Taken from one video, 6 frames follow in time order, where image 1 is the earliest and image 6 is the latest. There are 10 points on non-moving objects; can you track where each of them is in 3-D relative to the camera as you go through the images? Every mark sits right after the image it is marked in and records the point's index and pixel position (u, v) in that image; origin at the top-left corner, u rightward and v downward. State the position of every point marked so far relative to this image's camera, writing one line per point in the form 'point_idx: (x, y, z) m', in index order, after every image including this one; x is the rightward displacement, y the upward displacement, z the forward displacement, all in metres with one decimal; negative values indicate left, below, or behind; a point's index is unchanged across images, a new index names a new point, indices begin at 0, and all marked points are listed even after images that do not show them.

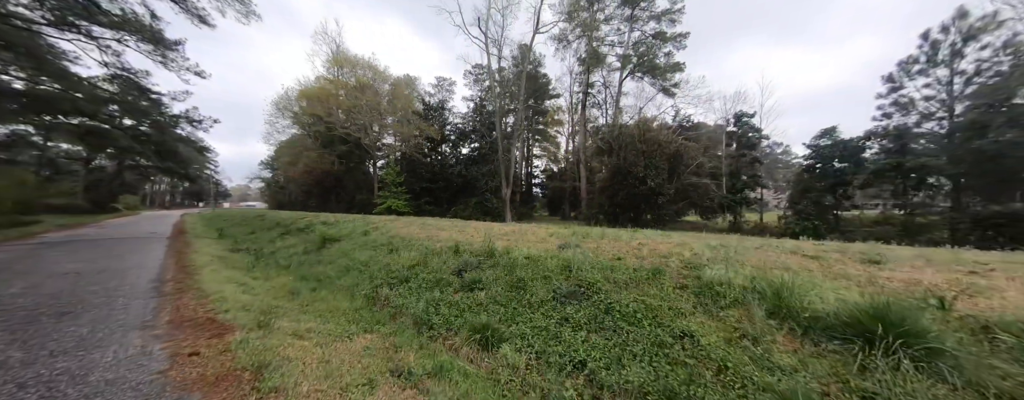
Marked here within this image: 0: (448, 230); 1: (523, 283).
0: (-1.9, -0.9, +8.1) m
1: (+0.2, -1.4, +4.3) m
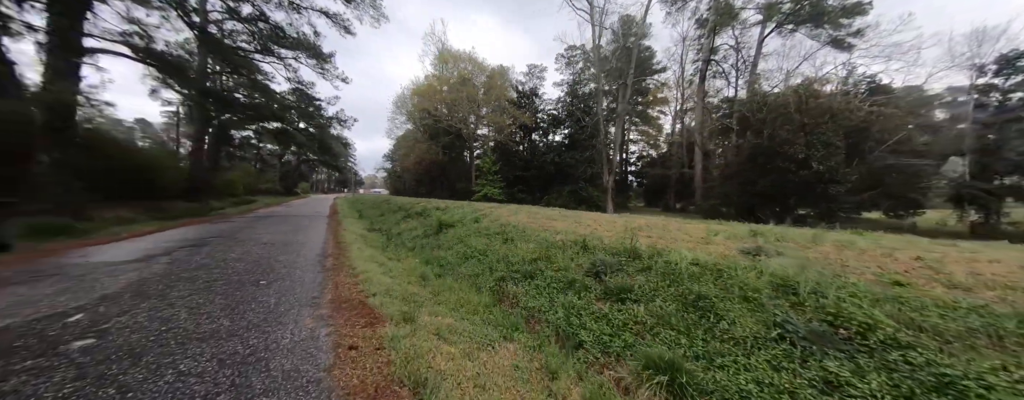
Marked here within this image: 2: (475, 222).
0: (+1.4, -0.5, +7.2) m
1: (+2.2, -1.2, +3.1) m
2: (-1.1, -0.7, +7.8) m
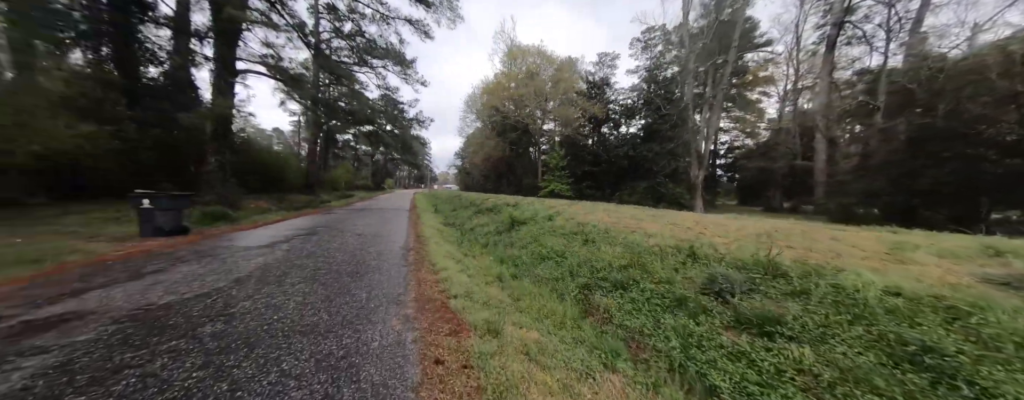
0: (+3.3, -0.5, +6.2) m
1: (+3.1, -1.2, +1.9) m
2: (+1.0, -0.5, +7.3) m
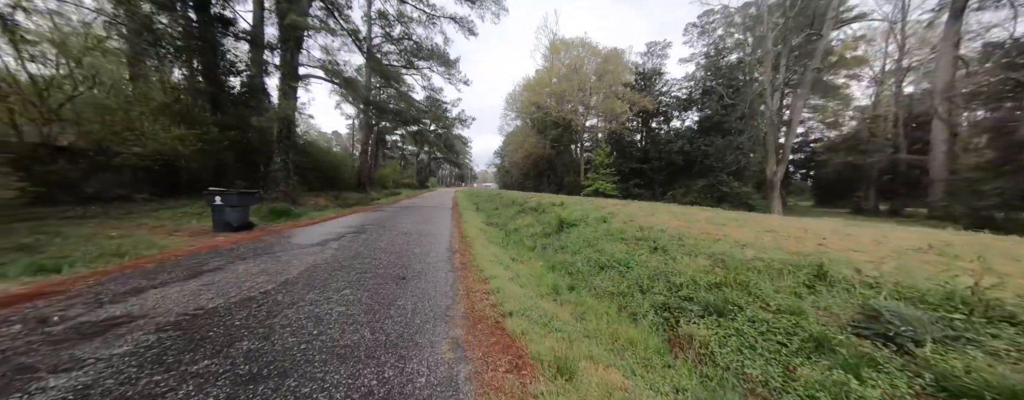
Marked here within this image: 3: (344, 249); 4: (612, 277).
0: (+4.3, -0.5, +5.1) m
1: (+3.6, -1.2, +0.9) m
2: (+2.2, -0.5, +6.5) m
3: (-3.0, -0.9, +4.8) m
4: (+1.6, -1.2, +4.2) m
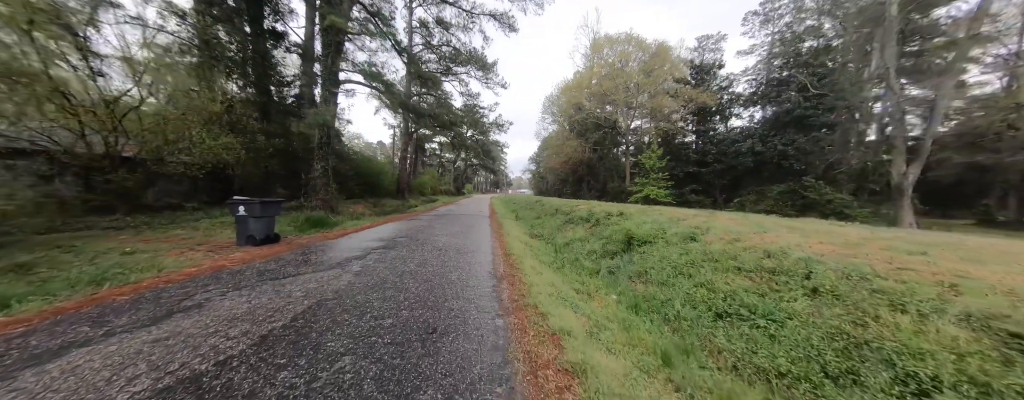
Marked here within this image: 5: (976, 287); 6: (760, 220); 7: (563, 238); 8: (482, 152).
0: (+5.2, -0.7, +3.2) m
1: (+4.0, -1.3, -0.9) m
2: (+3.3, -0.8, +4.9) m
3: (-2.1, -1.1, +3.8) m
4: (+2.4, -1.4, +2.7) m
5: (+4.1, -0.9, +2.4) m
6: (+5.3, -0.4, +5.6) m
7: (+1.5, -1.1, +8.0) m
8: (-2.3, +3.3, +18.6) m
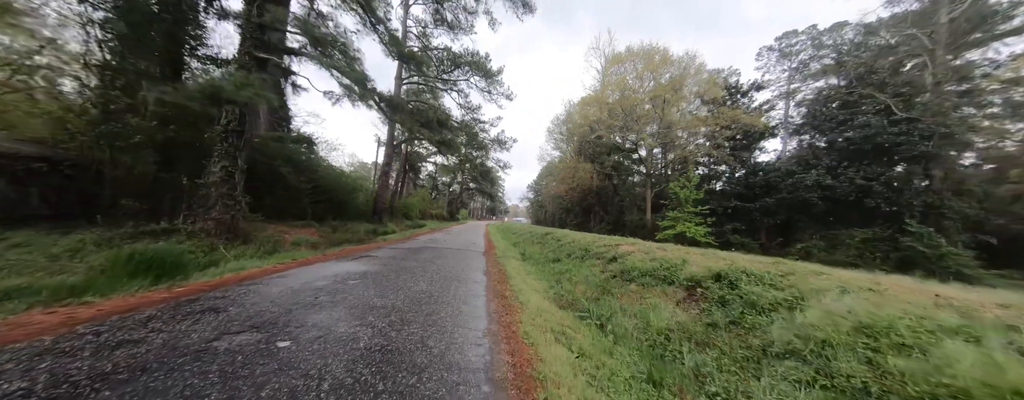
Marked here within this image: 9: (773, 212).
0: (+5.6, -1.0, -1.0) m
1: (+4.4, -1.1, -5.1) m
2: (+3.7, -1.2, +0.7) m
3: (-1.7, -1.1, -0.4) m
4: (+2.8, -1.5, -1.6) m
5: (+4.5, -1.0, -1.8) m
6: (+5.6, -1.0, +1.5) m
7: (+1.8, -1.7, +3.7) m
8: (-1.9, +1.7, +14.7) m
9: (+18.0, -0.8, +18.2) m
